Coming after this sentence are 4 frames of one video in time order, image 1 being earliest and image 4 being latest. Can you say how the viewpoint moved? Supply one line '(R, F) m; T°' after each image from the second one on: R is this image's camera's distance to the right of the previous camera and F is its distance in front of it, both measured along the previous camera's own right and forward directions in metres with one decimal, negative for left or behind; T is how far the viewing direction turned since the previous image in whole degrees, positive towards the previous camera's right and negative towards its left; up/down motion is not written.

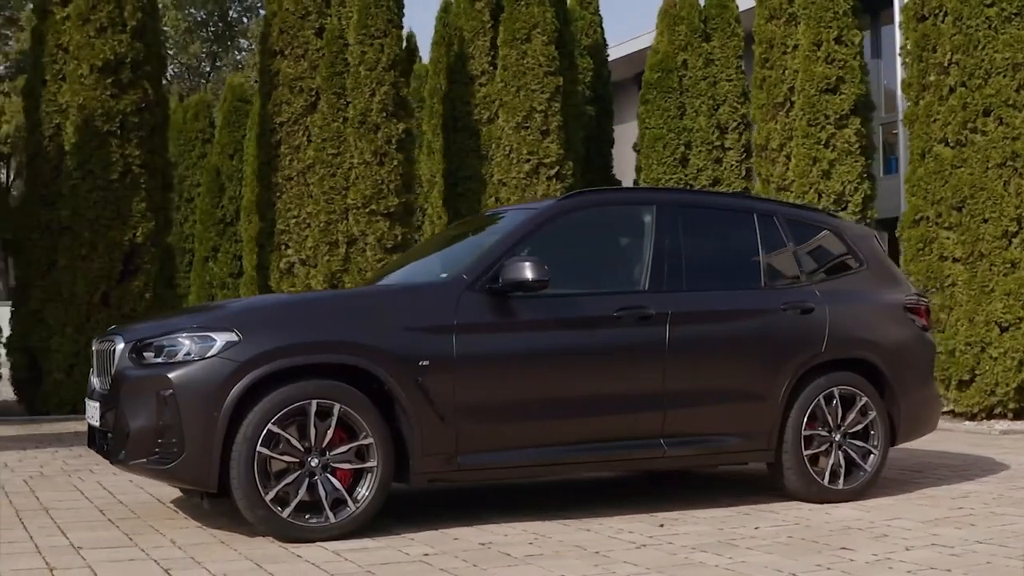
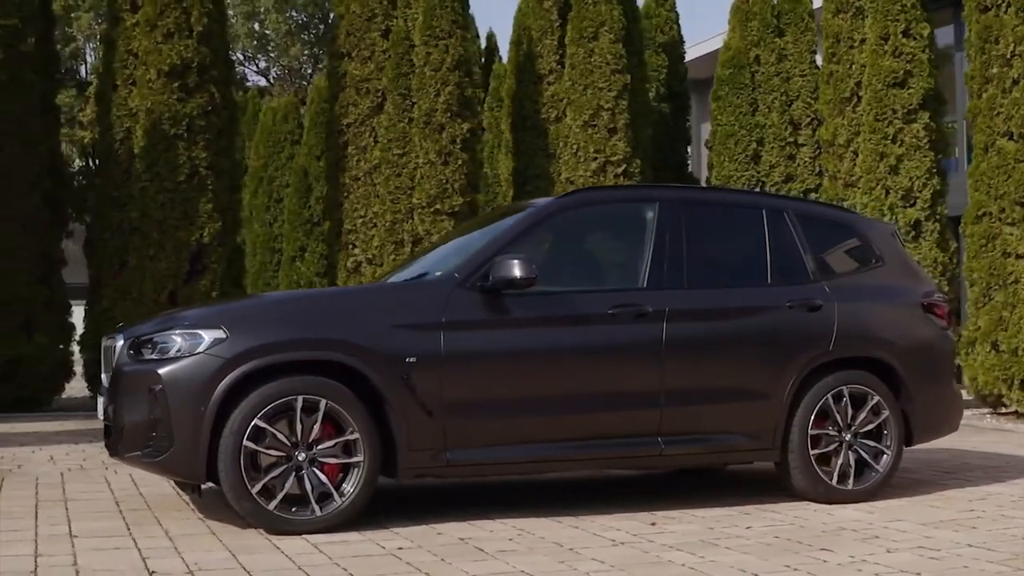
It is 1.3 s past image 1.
(+0.5, 0.0) m; -4°
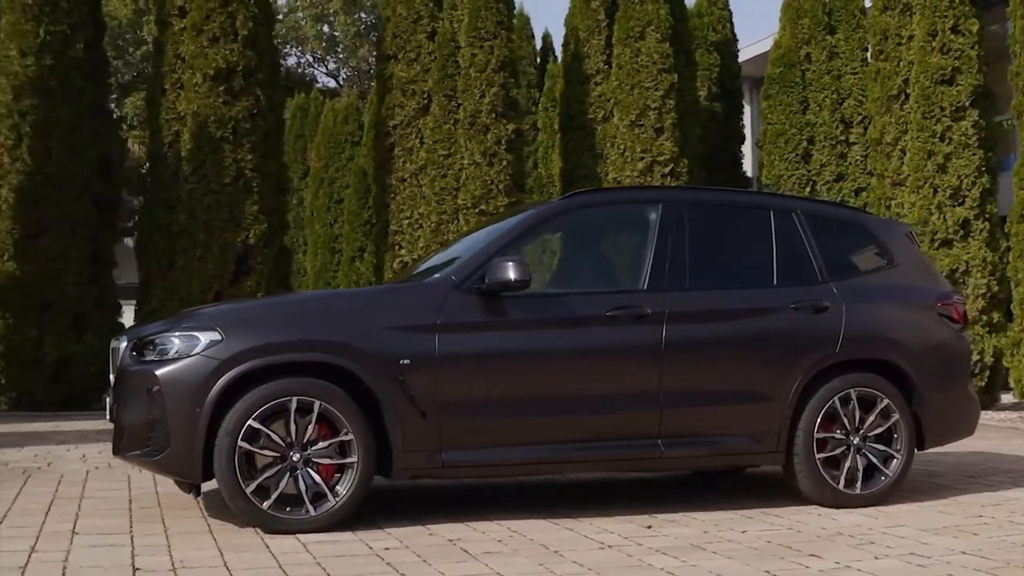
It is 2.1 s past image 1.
(+0.4, 0.0) m; -3°
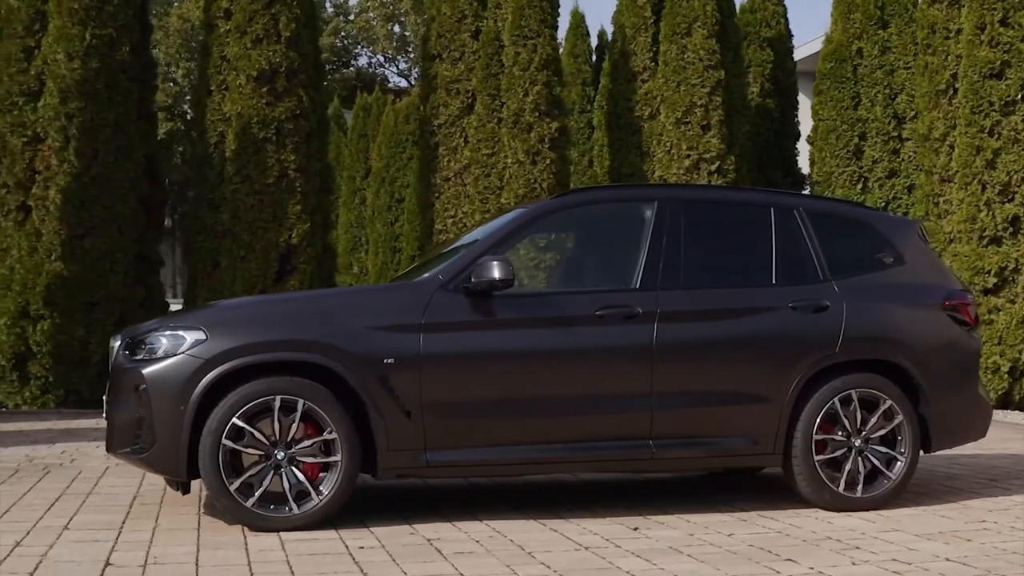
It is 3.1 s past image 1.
(+0.4, 0.0) m; -3°
